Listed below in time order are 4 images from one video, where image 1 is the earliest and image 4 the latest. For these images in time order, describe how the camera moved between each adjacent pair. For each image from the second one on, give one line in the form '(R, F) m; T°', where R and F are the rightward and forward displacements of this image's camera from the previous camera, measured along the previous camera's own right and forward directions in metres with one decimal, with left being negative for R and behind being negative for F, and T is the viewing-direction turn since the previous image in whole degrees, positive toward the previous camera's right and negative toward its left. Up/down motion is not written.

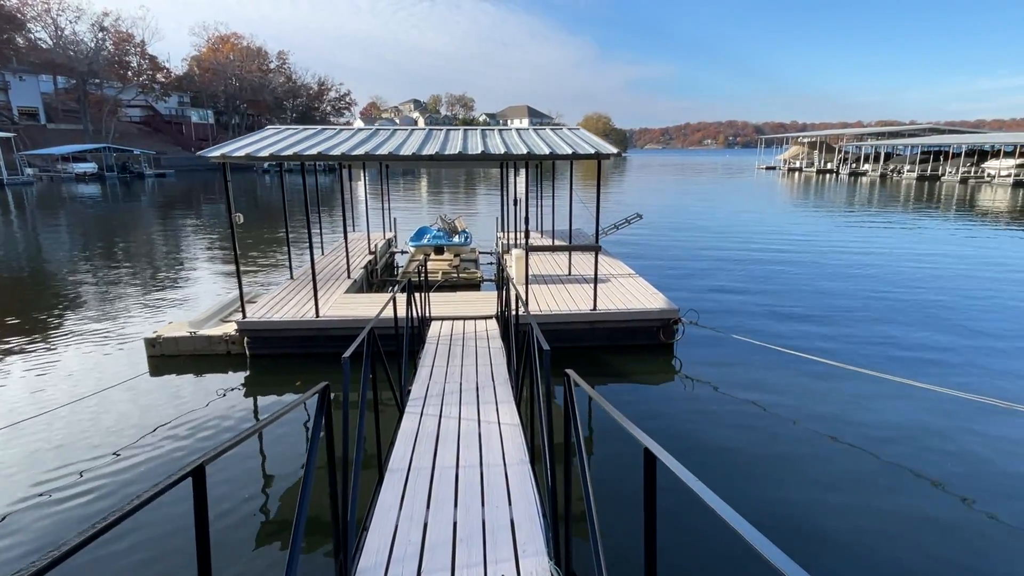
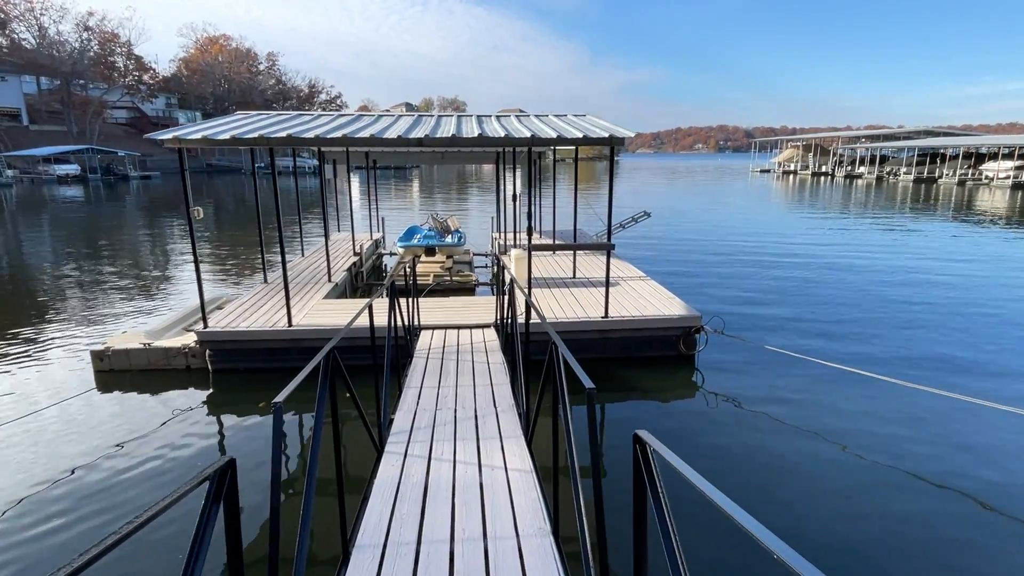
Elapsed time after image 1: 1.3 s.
(-0.1, +0.9) m; +1°
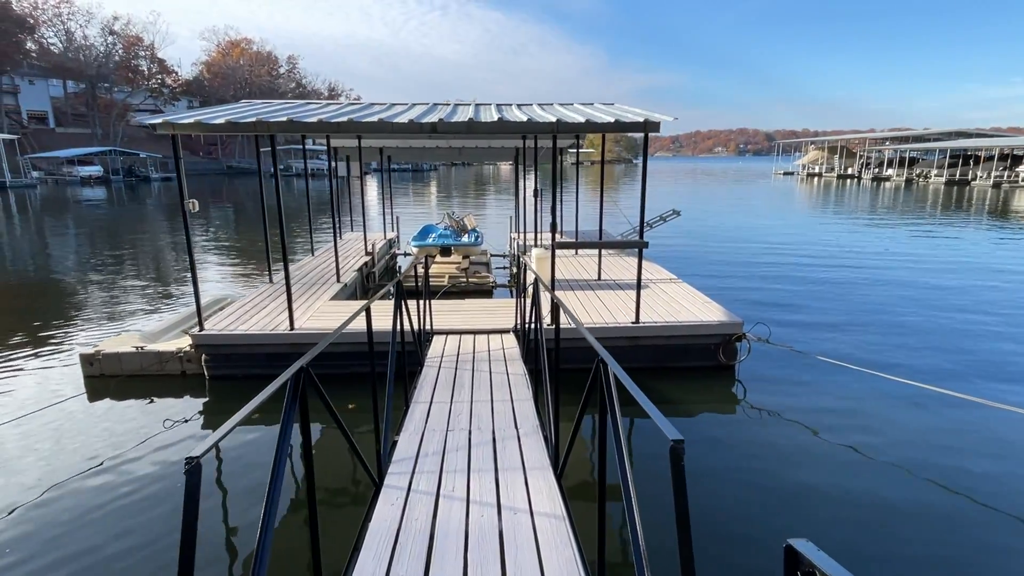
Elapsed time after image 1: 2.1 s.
(0.0, +0.6) m; -2°
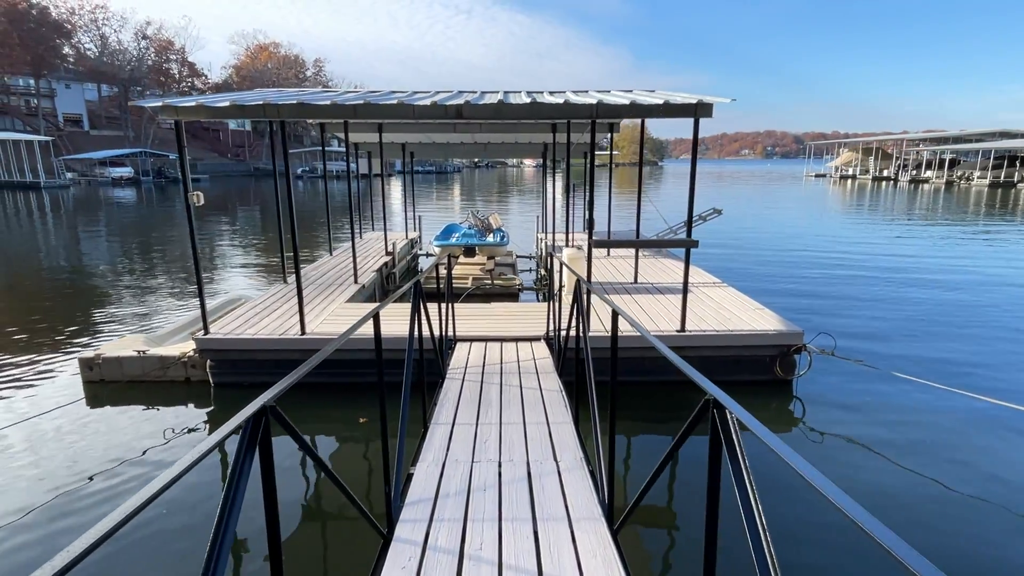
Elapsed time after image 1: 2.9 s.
(-0.1, +0.6) m; -2°
